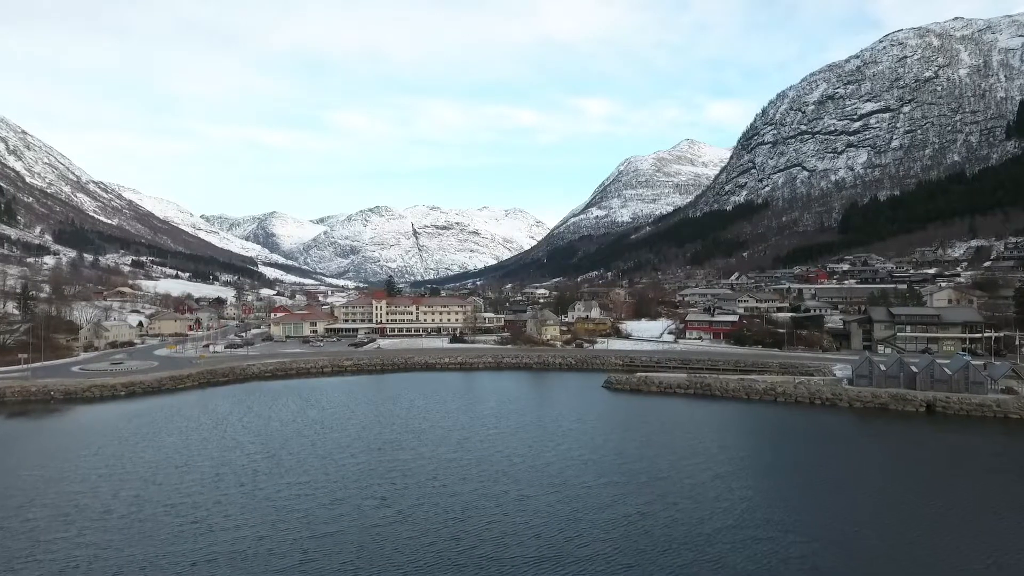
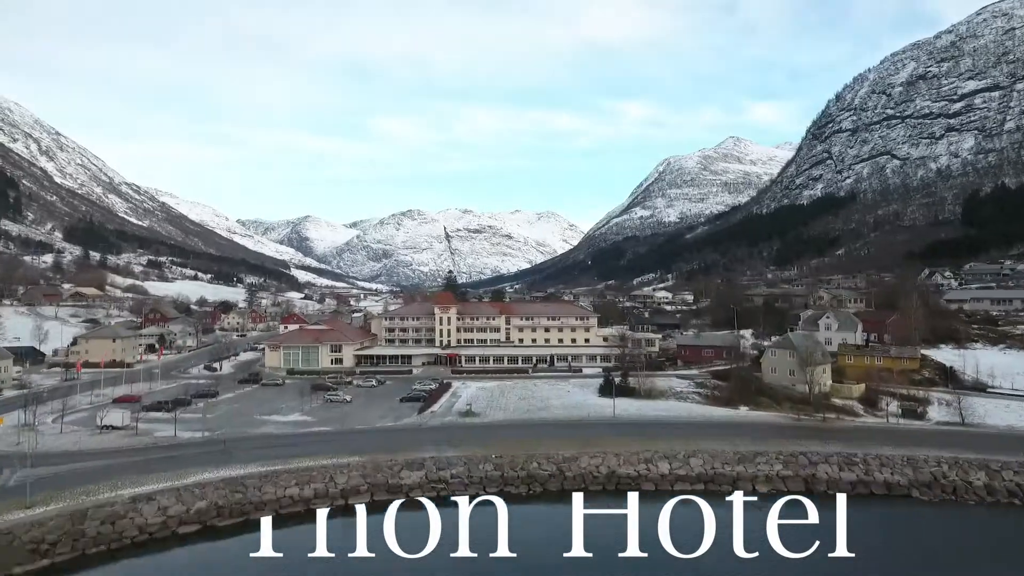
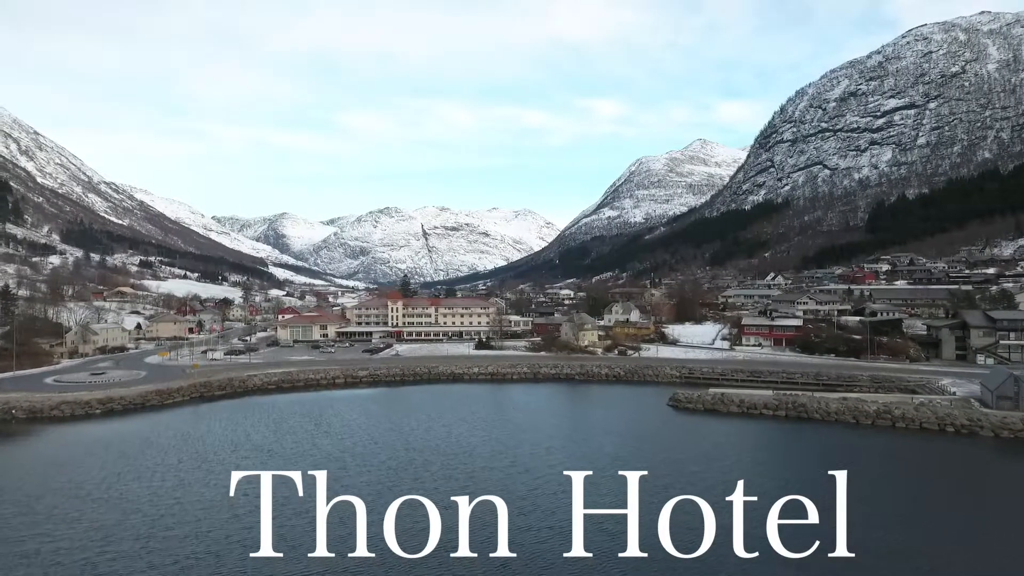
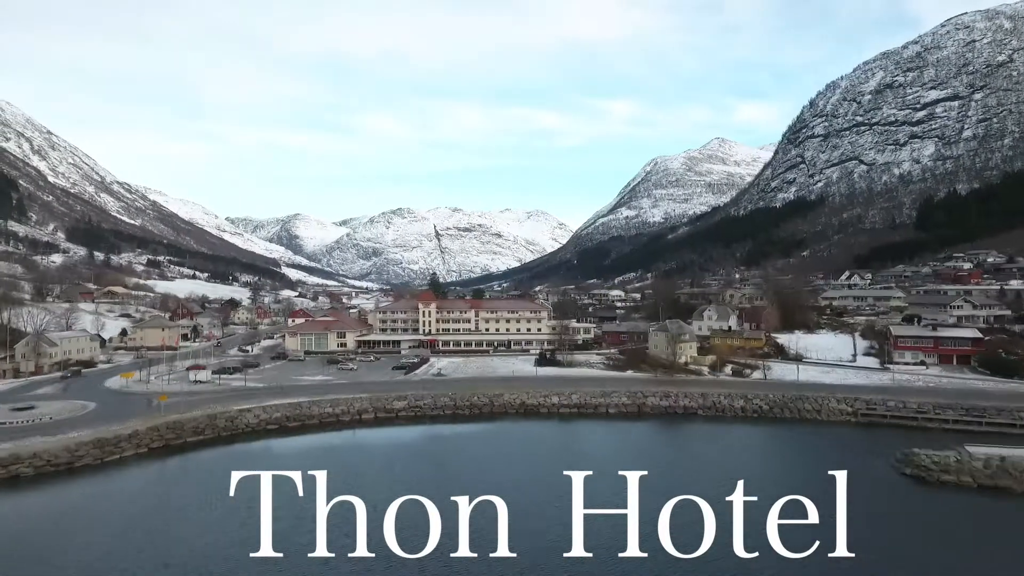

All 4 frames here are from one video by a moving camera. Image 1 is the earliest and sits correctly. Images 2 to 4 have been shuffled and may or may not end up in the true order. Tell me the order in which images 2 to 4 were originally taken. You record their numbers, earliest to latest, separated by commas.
3, 4, 2
